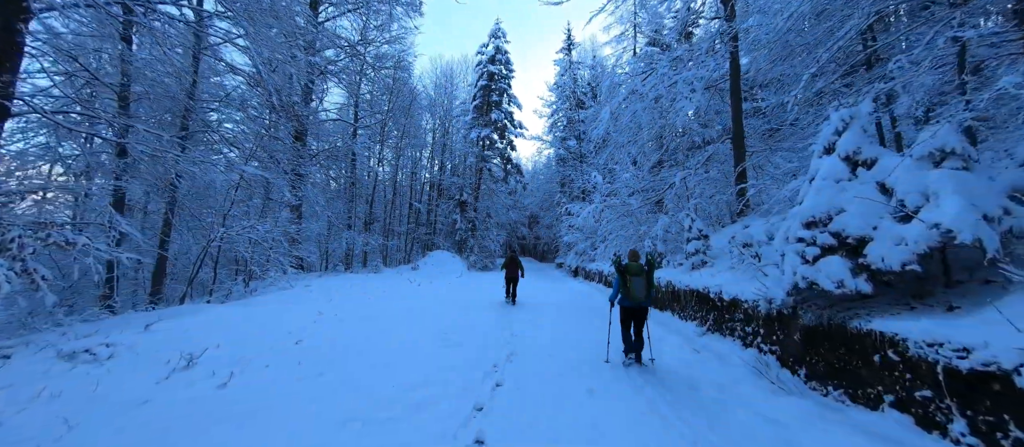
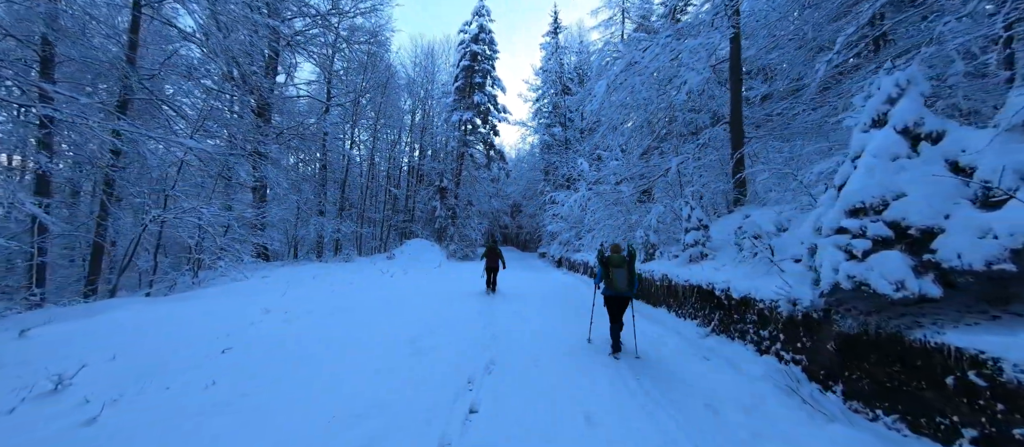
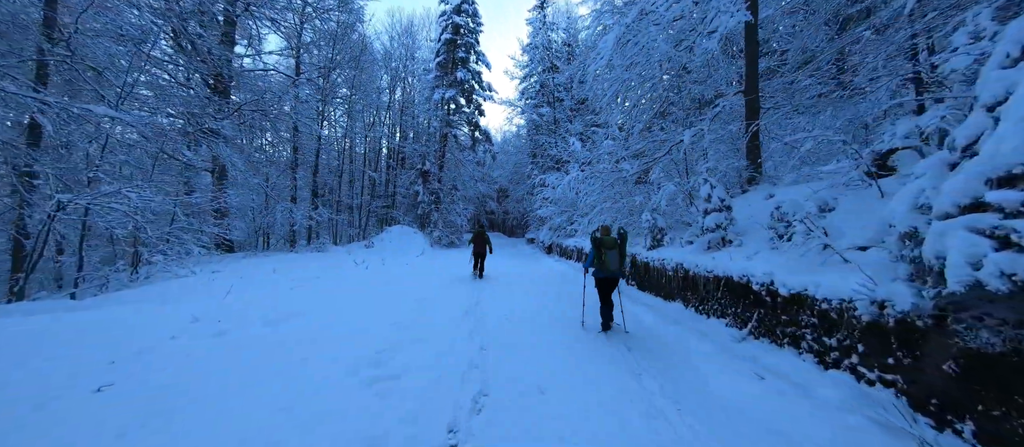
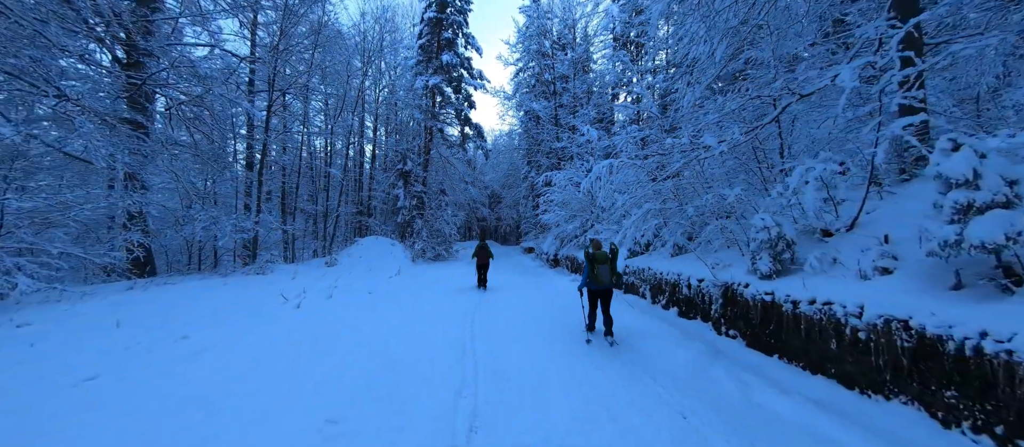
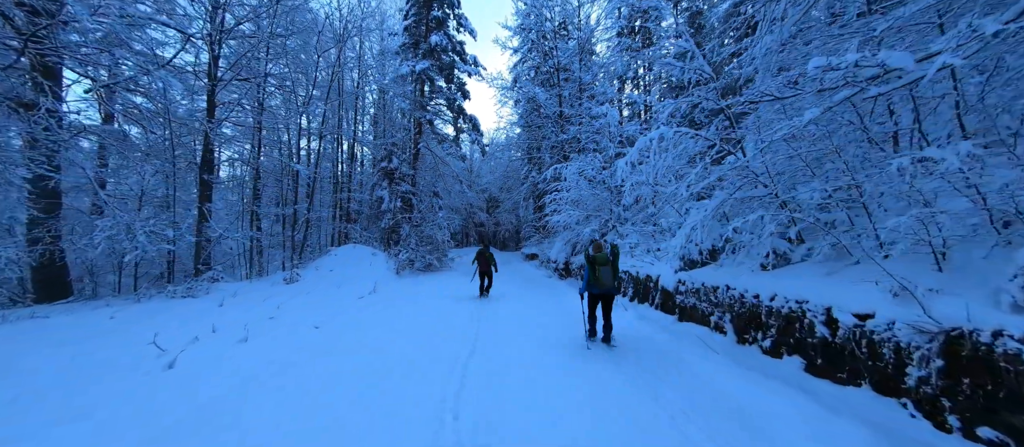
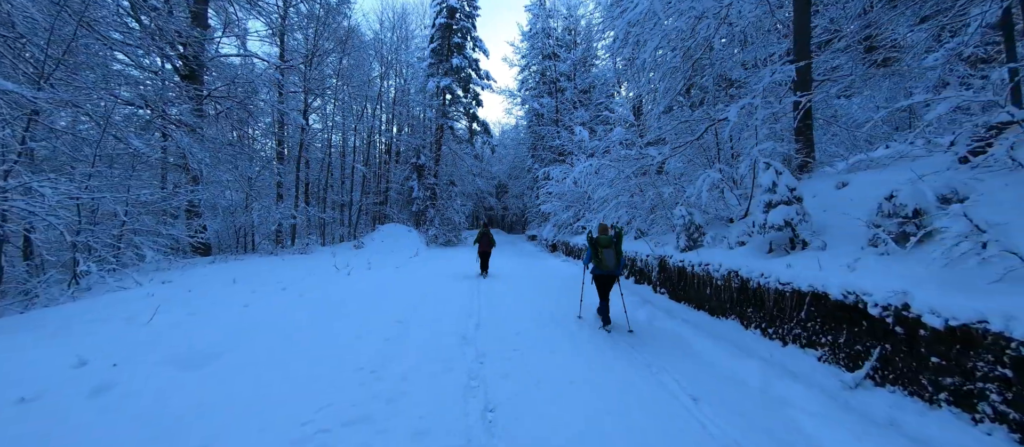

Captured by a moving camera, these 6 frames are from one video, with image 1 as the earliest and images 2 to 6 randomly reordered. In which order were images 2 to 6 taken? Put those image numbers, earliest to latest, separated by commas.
2, 3, 6, 4, 5
